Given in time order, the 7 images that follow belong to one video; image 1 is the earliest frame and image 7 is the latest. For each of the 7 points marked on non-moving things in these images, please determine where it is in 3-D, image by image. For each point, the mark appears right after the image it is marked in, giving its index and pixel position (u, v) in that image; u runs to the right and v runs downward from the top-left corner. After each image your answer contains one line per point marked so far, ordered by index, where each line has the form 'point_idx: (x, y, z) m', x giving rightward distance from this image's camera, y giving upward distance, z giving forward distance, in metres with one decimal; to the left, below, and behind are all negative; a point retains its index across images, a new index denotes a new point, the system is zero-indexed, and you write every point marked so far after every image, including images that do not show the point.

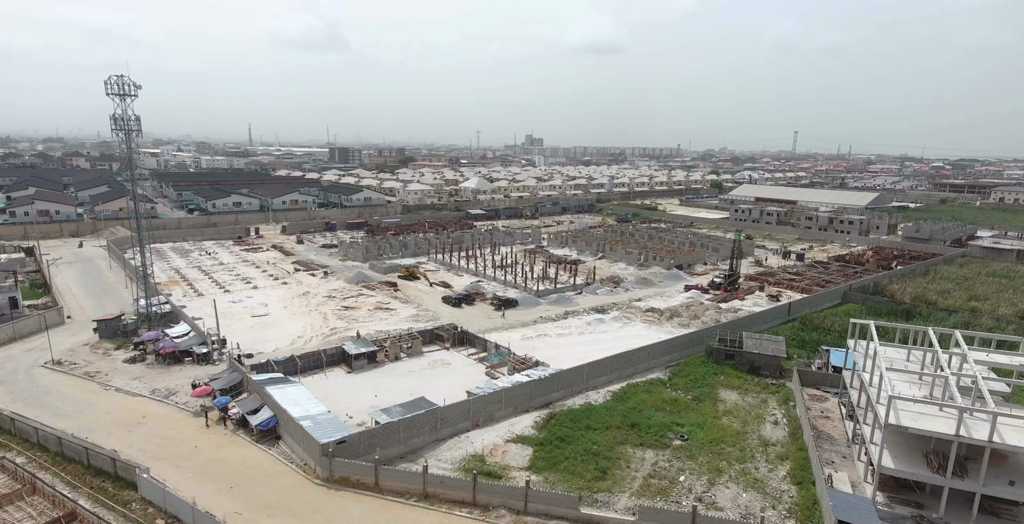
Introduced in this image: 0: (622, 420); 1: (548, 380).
0: (+2.5, -3.5, +12.7) m
1: (+0.8, -2.8, +13.4) m
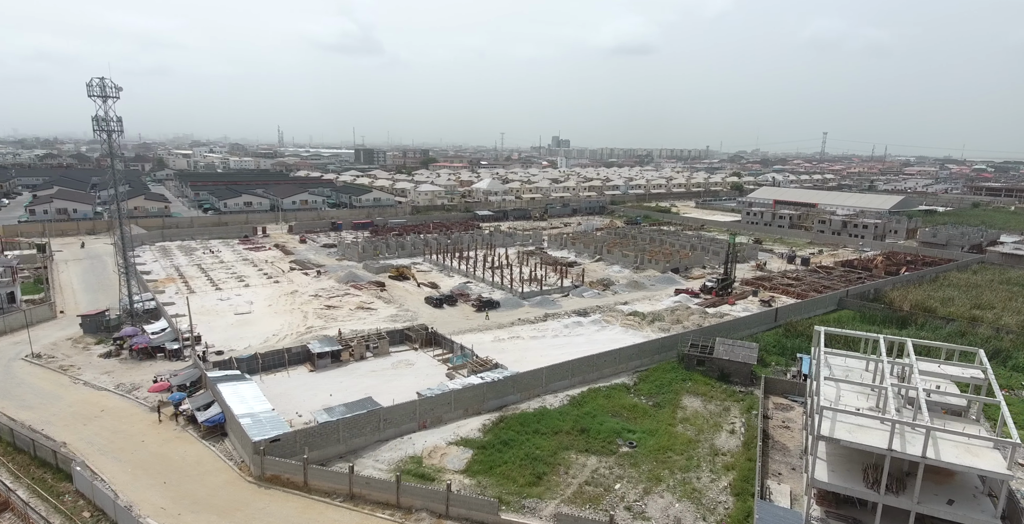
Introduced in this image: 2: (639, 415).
0: (+1.3, -3.5, +12.5) m
1: (-0.2, -2.8, +13.3) m
2: (+2.9, -3.5, +13.2) m
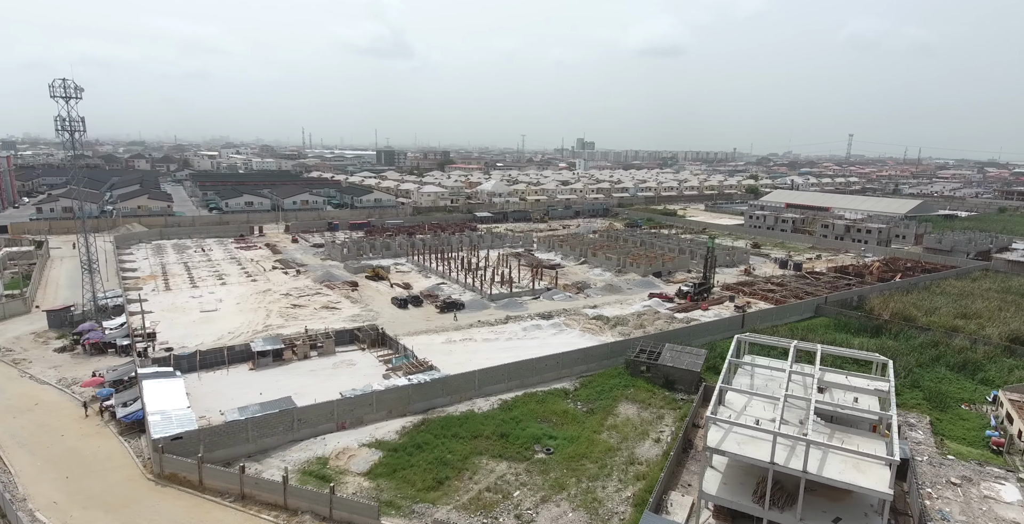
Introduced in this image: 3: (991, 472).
0: (-0.4, -3.6, +12.3) m
1: (-1.9, -2.8, +13.2) m
2: (+1.3, -3.6, +12.9) m
3: (+9.1, -4.0, +11.0) m
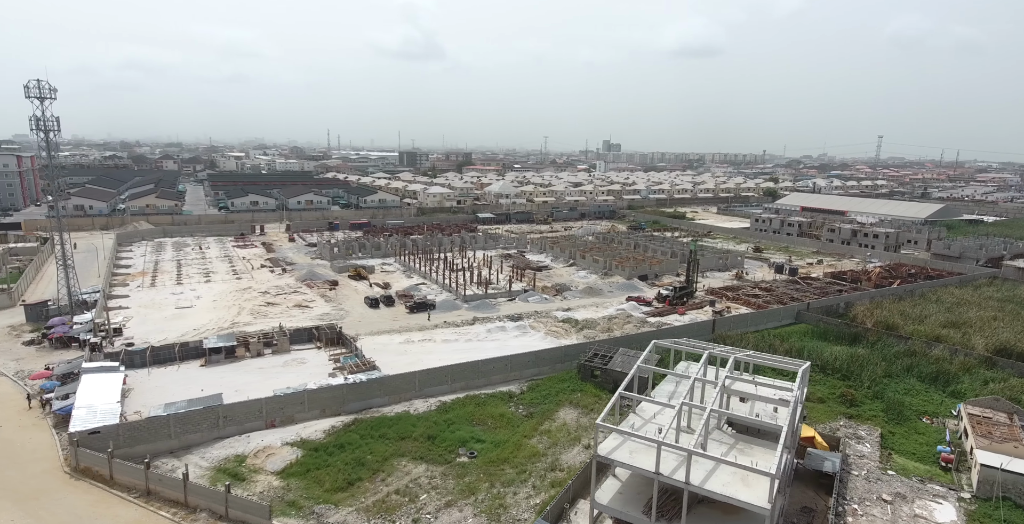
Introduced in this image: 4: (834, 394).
0: (-1.9, -3.6, +12.2) m
1: (-3.3, -2.8, +13.1) m
2: (-0.2, -3.6, +12.7) m
3: (+7.5, -4.1, +10.4) m
4: (+8.1, -3.3, +14.4) m
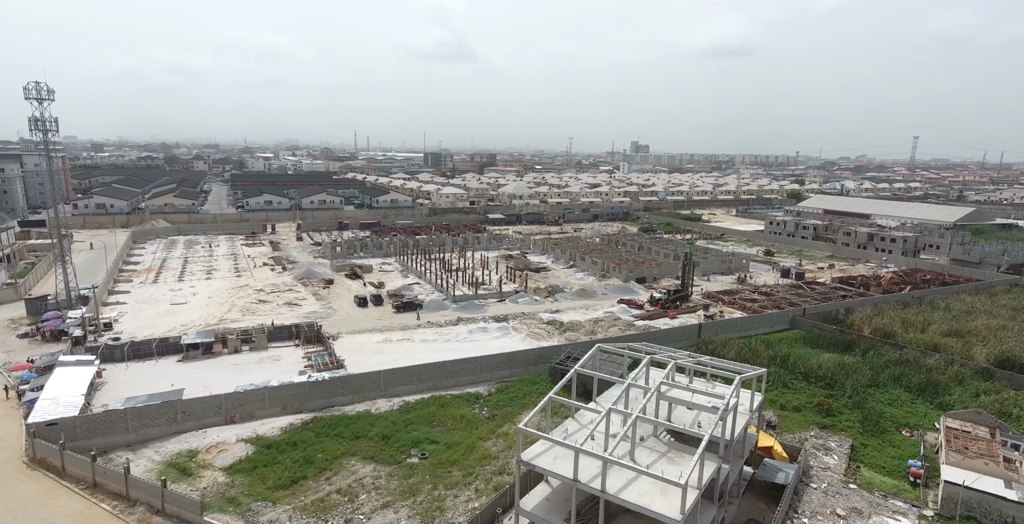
0: (-2.8, -3.6, +12.2) m
1: (-4.2, -2.8, +13.2) m
2: (-1.1, -3.6, +12.6) m
3: (+6.5, -4.2, +9.9) m
4: (+7.3, -3.4, +13.9) m
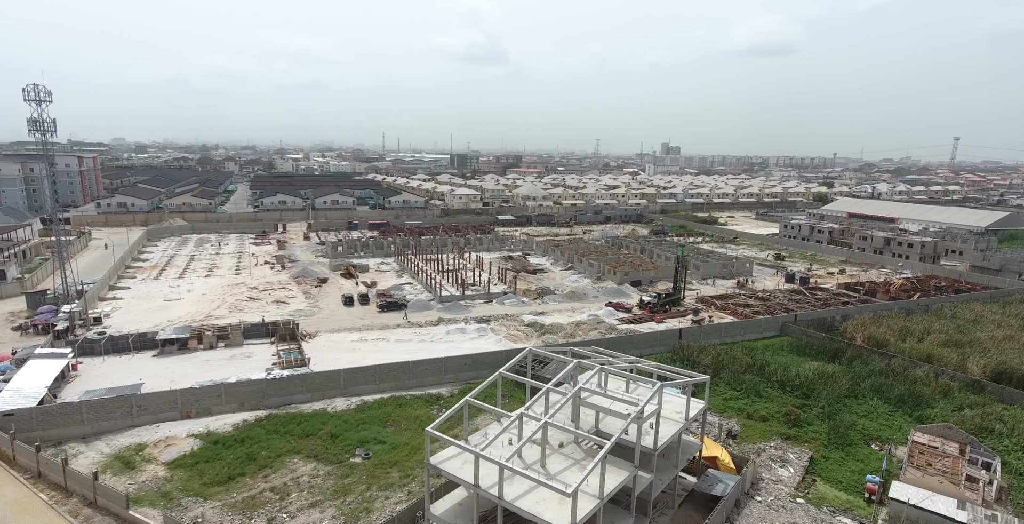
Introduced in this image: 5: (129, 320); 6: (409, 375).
0: (-3.8, -3.6, +12.2) m
1: (-5.2, -2.7, +13.3) m
2: (-2.2, -3.6, +12.6) m
3: (+5.3, -4.3, +9.5) m
4: (+6.3, -3.5, +13.4) m
5: (-12.6, -1.9, +18.9) m
6: (-2.6, -2.8, +14.4) m
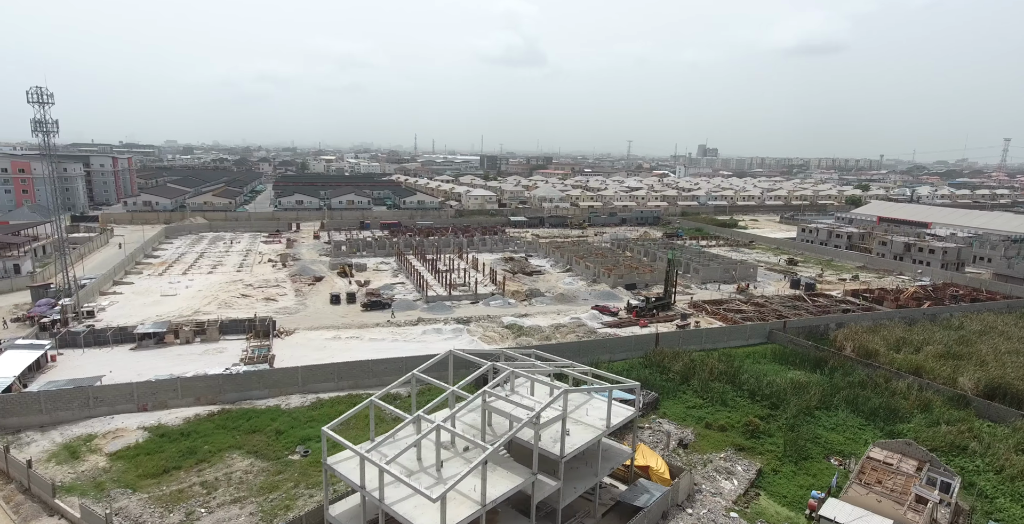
0: (-5.0, -3.5, +12.3) m
1: (-6.3, -2.7, +13.4) m
2: (-3.3, -3.6, +12.6) m
3: (+3.9, -4.3, +9.0) m
4: (+5.2, -3.6, +12.9) m
5: (-13.3, -1.8, +19.5) m
6: (-3.6, -2.8, +14.4) m
